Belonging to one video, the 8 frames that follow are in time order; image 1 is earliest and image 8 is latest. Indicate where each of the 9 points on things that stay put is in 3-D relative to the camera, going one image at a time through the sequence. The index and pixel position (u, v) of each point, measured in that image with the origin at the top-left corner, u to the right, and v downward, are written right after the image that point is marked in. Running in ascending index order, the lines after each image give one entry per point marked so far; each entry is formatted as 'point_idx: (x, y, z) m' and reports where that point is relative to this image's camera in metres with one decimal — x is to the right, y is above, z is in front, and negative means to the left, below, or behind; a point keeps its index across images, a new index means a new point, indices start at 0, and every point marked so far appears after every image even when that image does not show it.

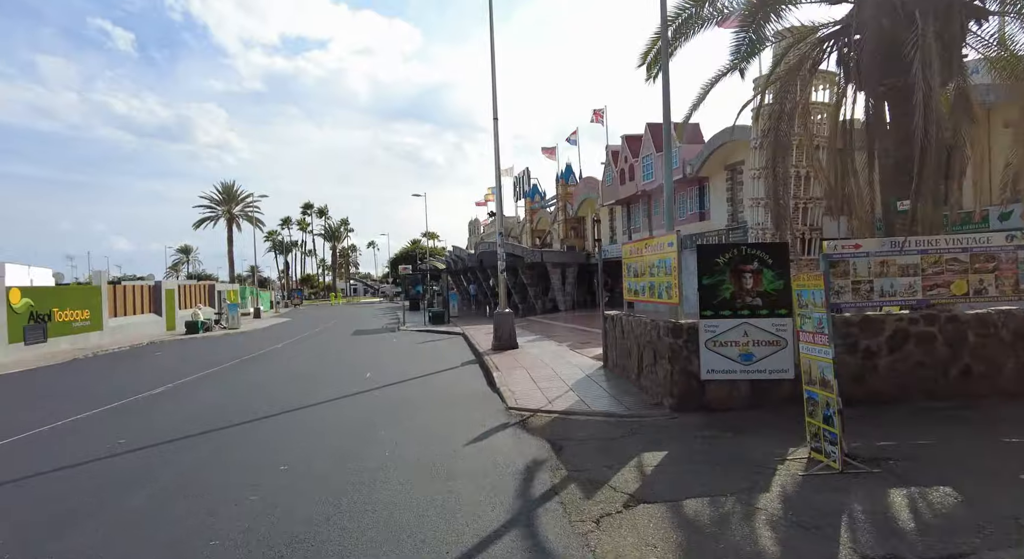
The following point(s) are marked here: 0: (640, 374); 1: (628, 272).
0: (+2.0, -1.5, +7.9) m
1: (+2.1, +0.1, +9.4) m
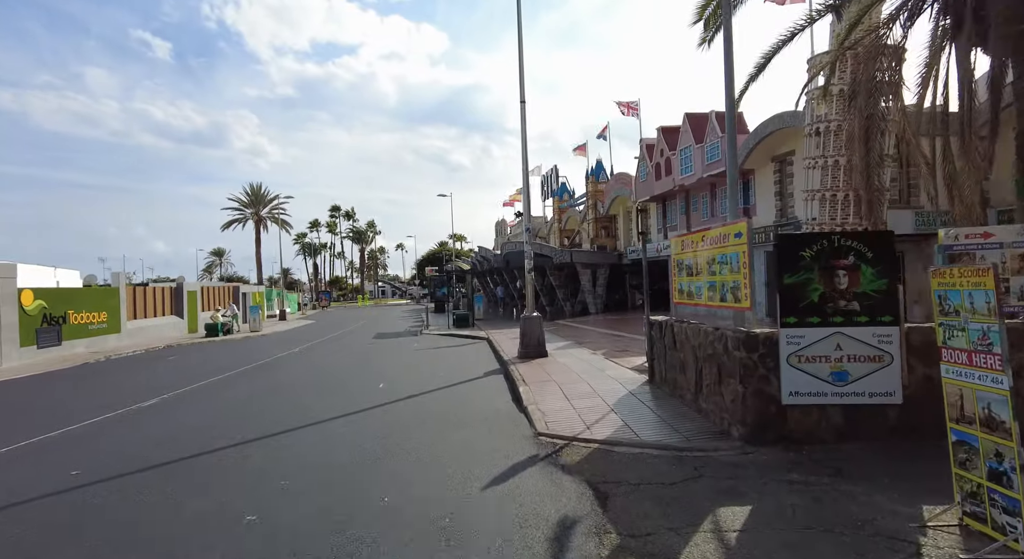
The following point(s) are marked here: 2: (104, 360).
0: (+2.3, -1.4, +6.5) m
1: (+2.6, +0.1, +8.0) m
2: (-14.7, -2.9, +18.8) m
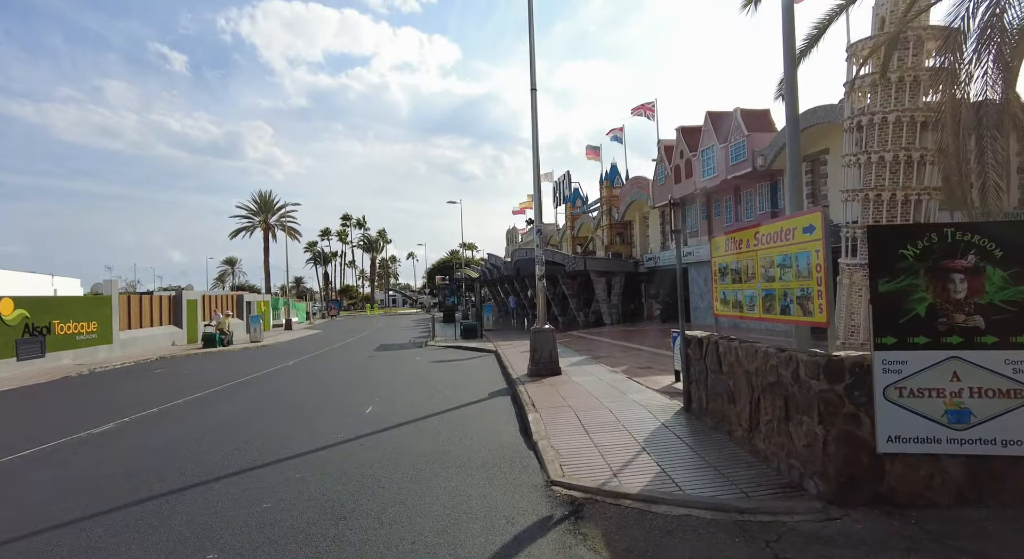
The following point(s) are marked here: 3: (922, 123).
0: (+2.4, -1.5, +5.1) m
1: (+2.7, 0.0, +6.6) m
2: (-14.4, -3.2, +17.8) m
3: (+10.0, +3.8, +12.6) m
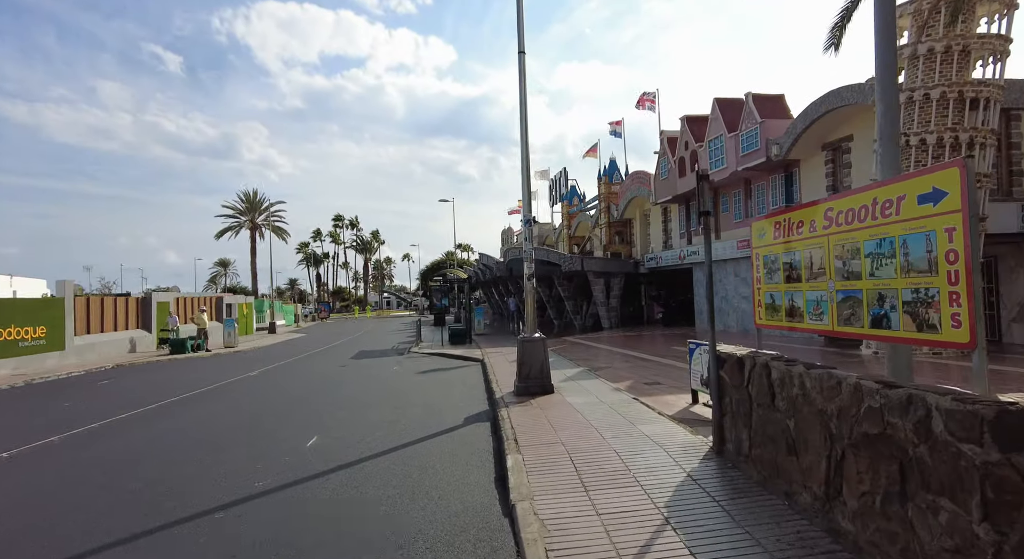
0: (+2.1, -1.5, +3.4) m
1: (+2.4, +0.1, +4.9) m
2: (-14.7, -3.2, +16.0) m
3: (+9.7, +3.8, +10.9) m
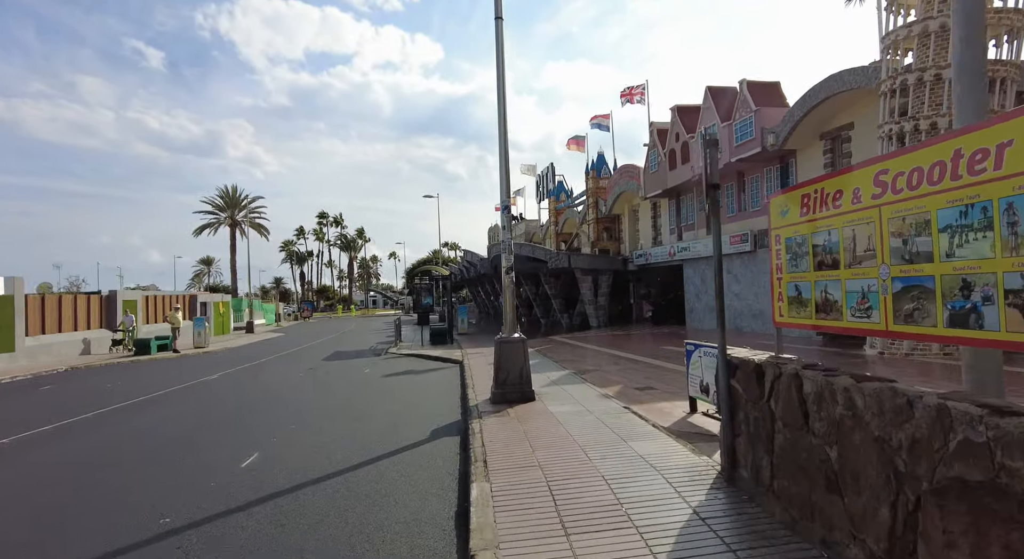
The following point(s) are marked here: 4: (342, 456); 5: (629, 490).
0: (+1.9, -1.4, +2.4) m
1: (+2.1, +0.2, +4.0) m
2: (-15.2, -3.1, +14.7) m
3: (+9.3, +3.9, +10.2) m
4: (-2.2, -2.2, +6.9) m
5: (+1.0, -1.7, +4.4) m
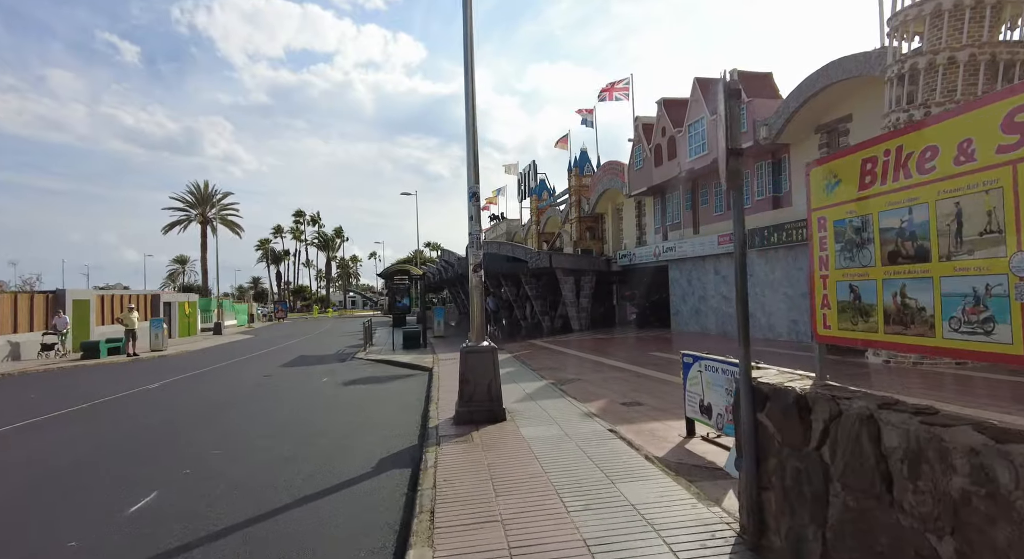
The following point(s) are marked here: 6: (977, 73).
0: (+1.6, -1.4, +1.4) m
1: (+1.8, +0.2, +2.9) m
2: (-15.9, -3.0, +13.0) m
3: (+8.8, +3.9, +9.3) m
4: (-2.6, -2.2, +5.6) m
5: (+0.7, -1.7, +3.3) m
6: (+8.3, +3.7, +9.4) m
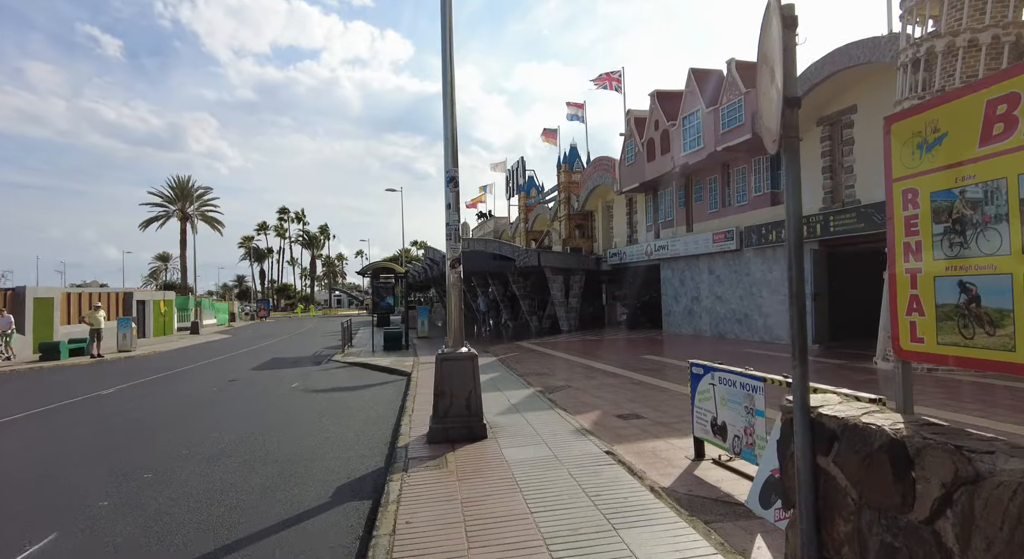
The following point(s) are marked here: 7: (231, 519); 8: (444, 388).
0: (+1.6, -1.4, +0.5) m
1: (+1.7, +0.2, +2.1) m
2: (-16.2, -2.9, +11.8) m
3: (+8.5, +3.9, +8.6) m
4: (-2.7, -2.1, +4.7) m
5: (+0.5, -1.7, +2.4) m
6: (+8.1, +3.7, +8.7) m
7: (-2.5, -2.1, +4.5) m
8: (-0.8, -1.2, +6.0) m
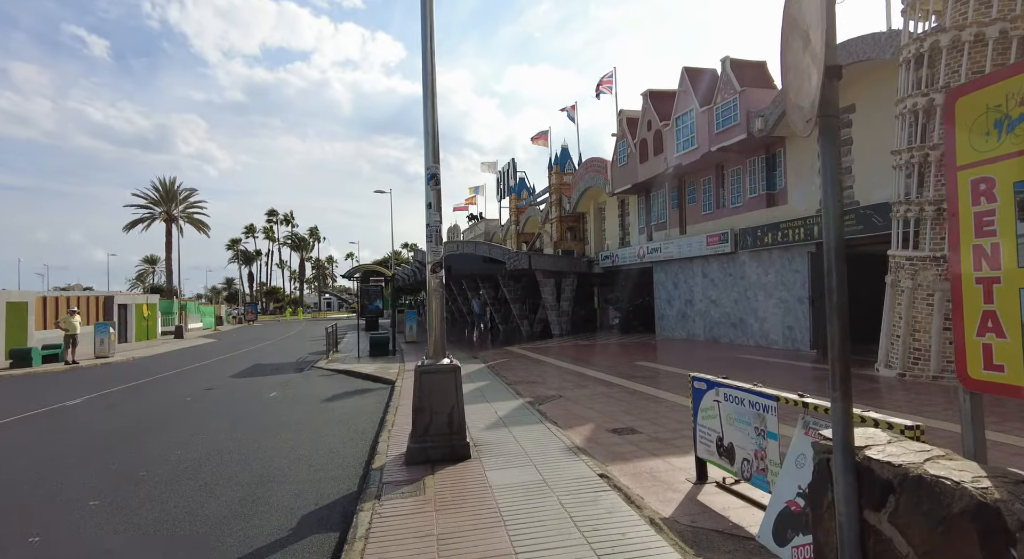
0: (+1.5, -1.4, +0.1) m
1: (+1.6, +0.2, +1.6) m
2: (-16.5, -3.0, +11.0) m
3: (+8.3, +3.8, +8.3) m
4: (-2.9, -2.2, +4.2) m
5: (+0.4, -1.7, +1.9) m
6: (+7.9, +3.6, +8.3) m
7: (-2.6, -2.2, +4.0) m
8: (-0.9, -1.3, +5.5) m
